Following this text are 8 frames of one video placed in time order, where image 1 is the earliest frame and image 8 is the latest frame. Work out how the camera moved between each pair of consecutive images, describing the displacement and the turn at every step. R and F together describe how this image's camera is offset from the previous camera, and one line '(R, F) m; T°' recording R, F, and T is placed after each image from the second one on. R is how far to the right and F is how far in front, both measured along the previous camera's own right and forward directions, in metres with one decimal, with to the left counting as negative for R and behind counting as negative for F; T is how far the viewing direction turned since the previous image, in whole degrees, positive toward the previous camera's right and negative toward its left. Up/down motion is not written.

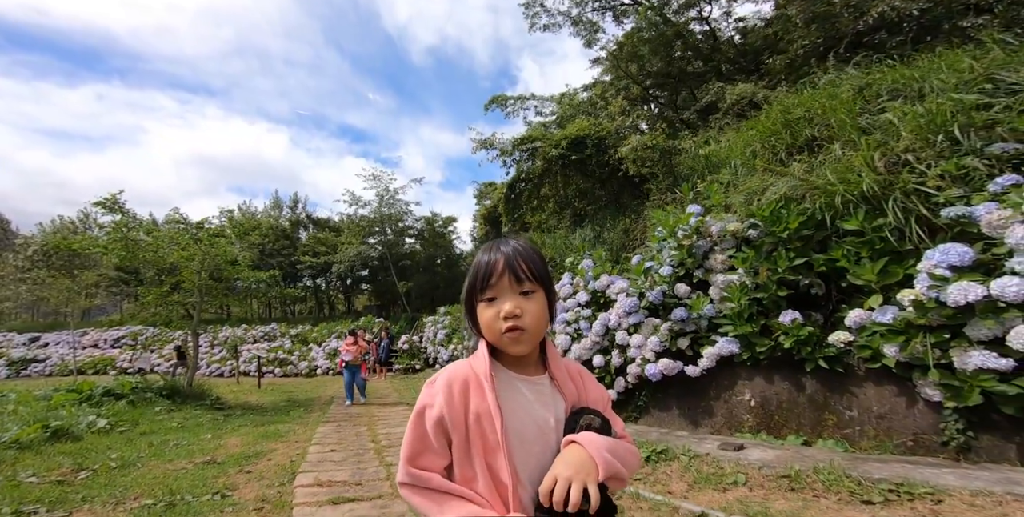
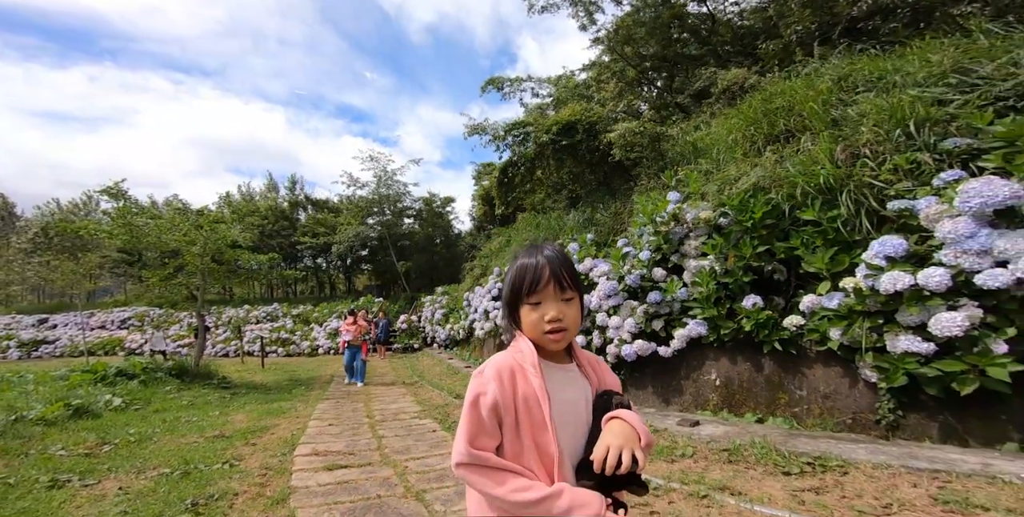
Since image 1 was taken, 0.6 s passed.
(+0.1, -0.2) m; 0°
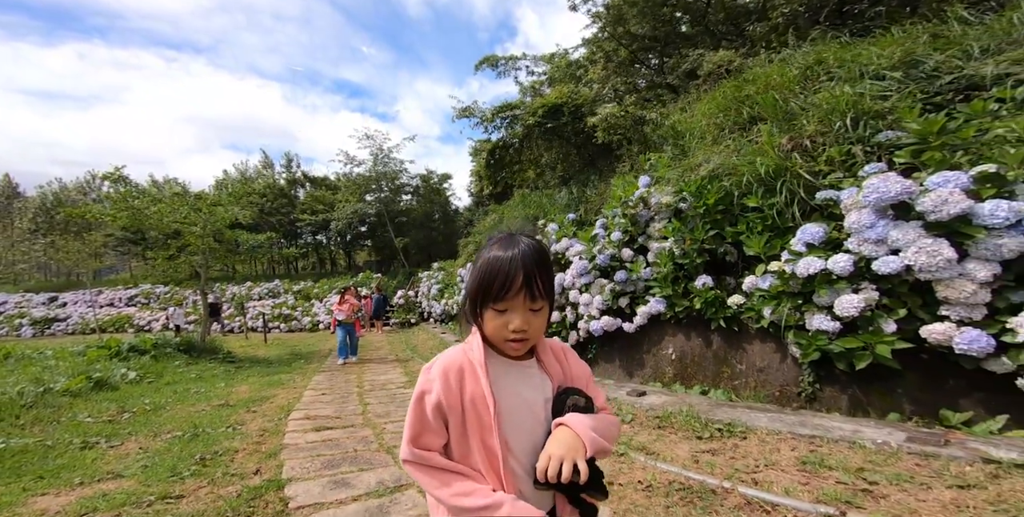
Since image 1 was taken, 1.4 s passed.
(+0.2, -0.3) m; 0°
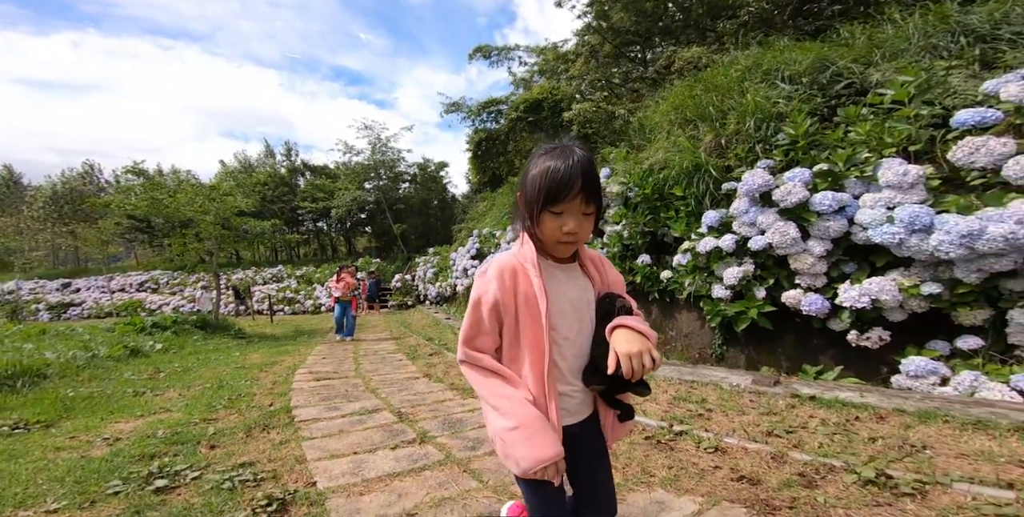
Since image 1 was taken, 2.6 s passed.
(+0.3, -0.7) m; 0°
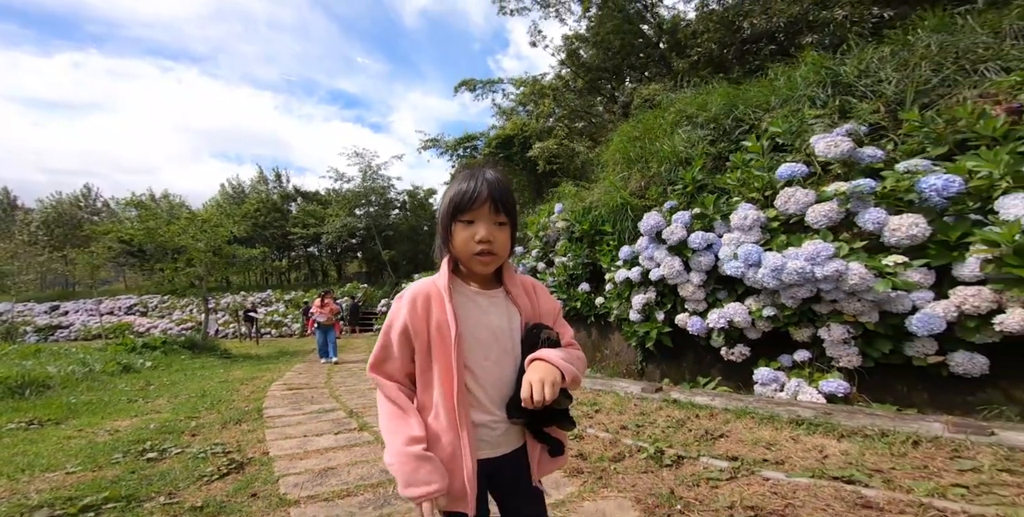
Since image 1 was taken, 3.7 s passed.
(+0.4, -0.6) m; +1°
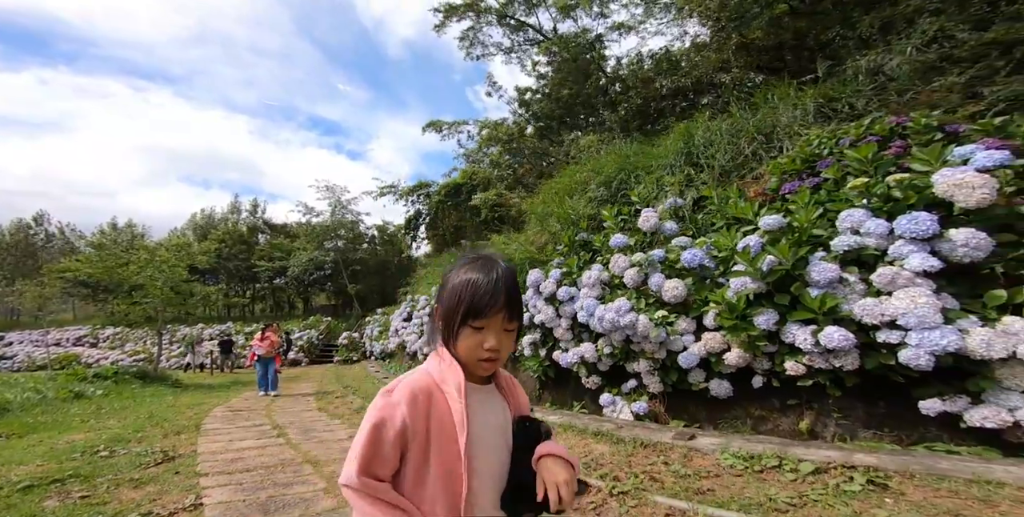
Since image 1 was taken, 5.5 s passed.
(+0.6, -0.9) m; +3°
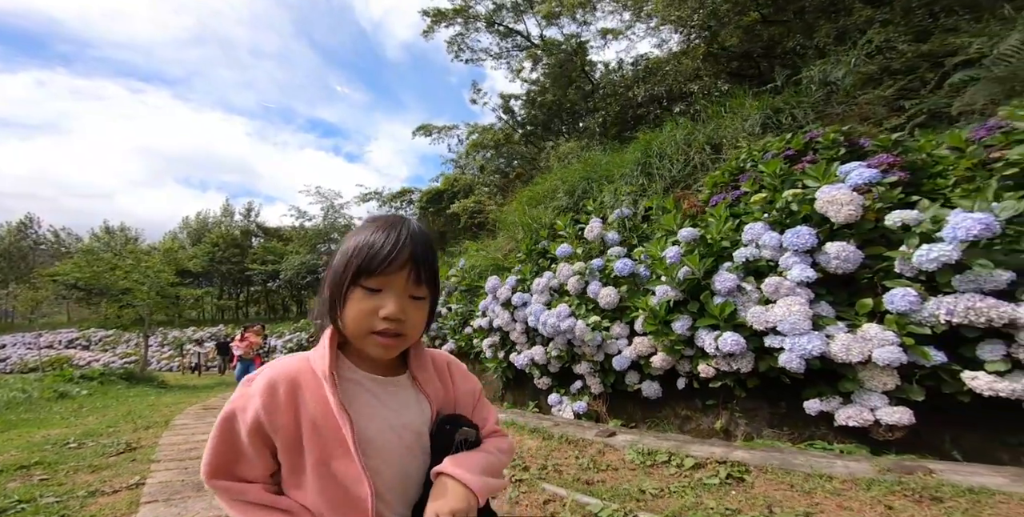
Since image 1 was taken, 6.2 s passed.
(+0.4, -0.2) m; 0°
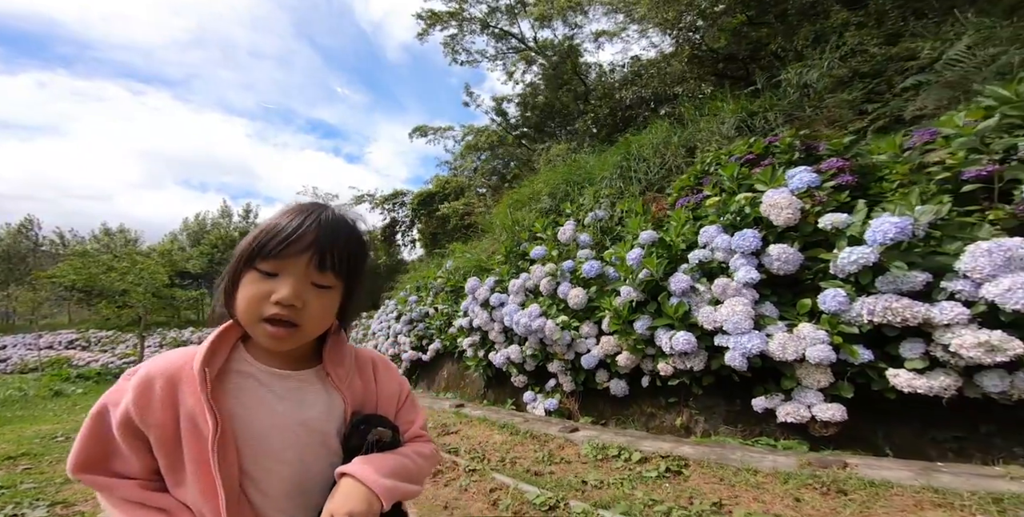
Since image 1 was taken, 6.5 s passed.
(+0.2, -0.1) m; 0°
